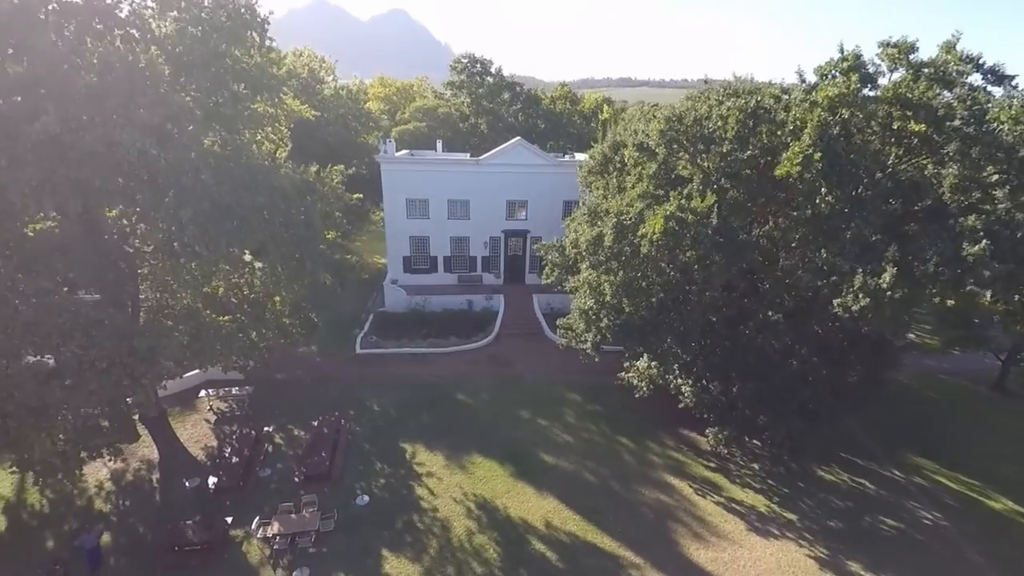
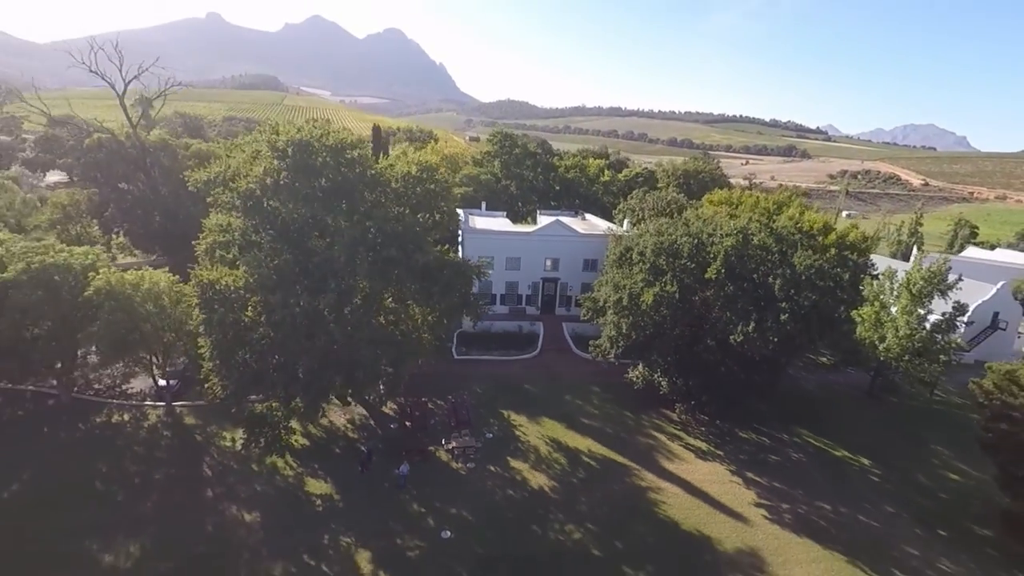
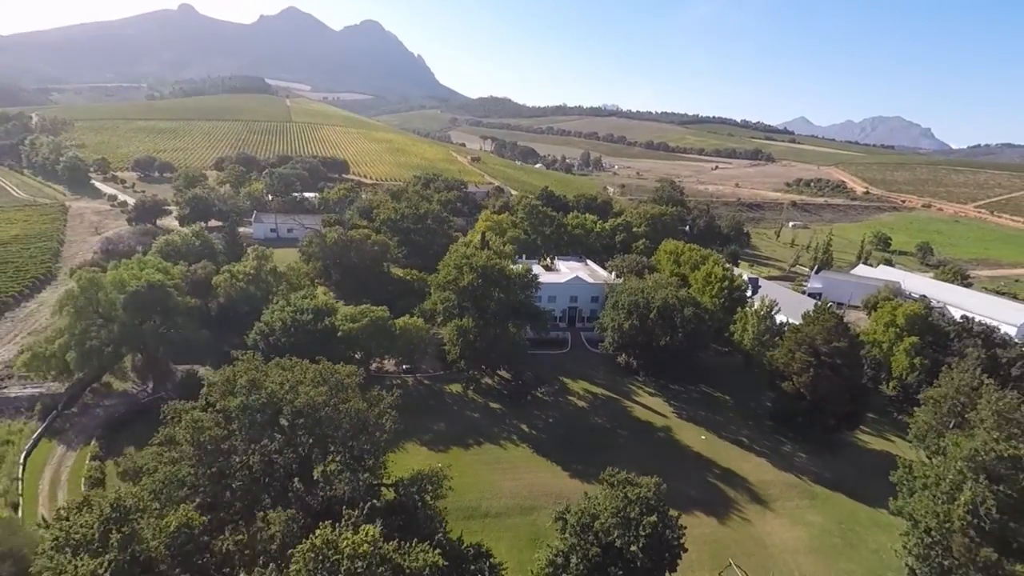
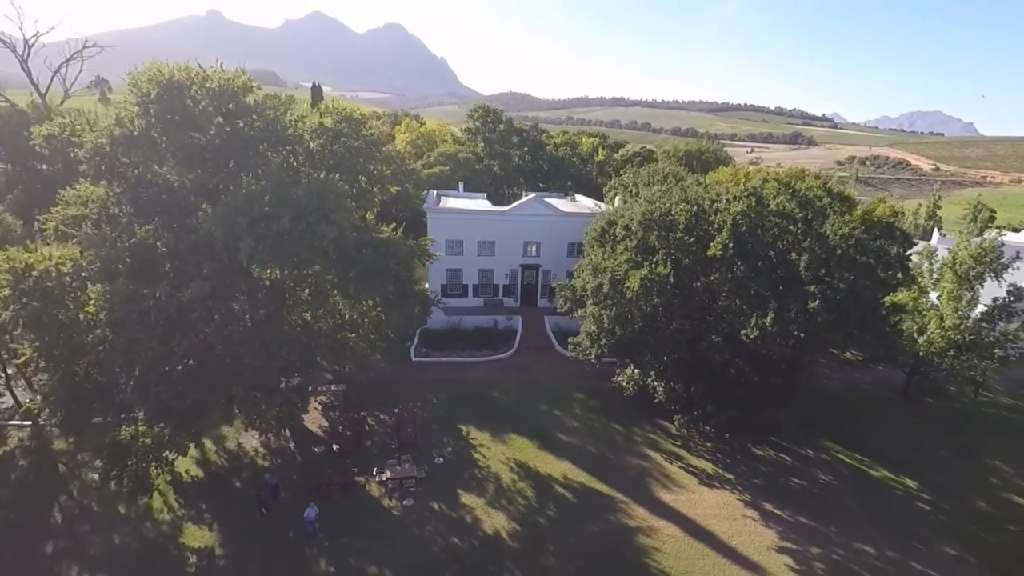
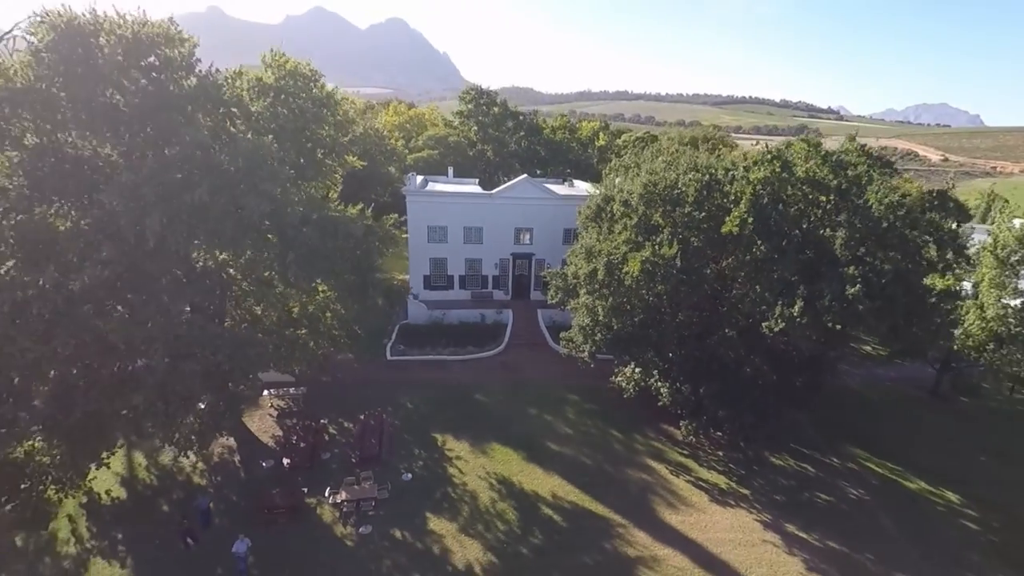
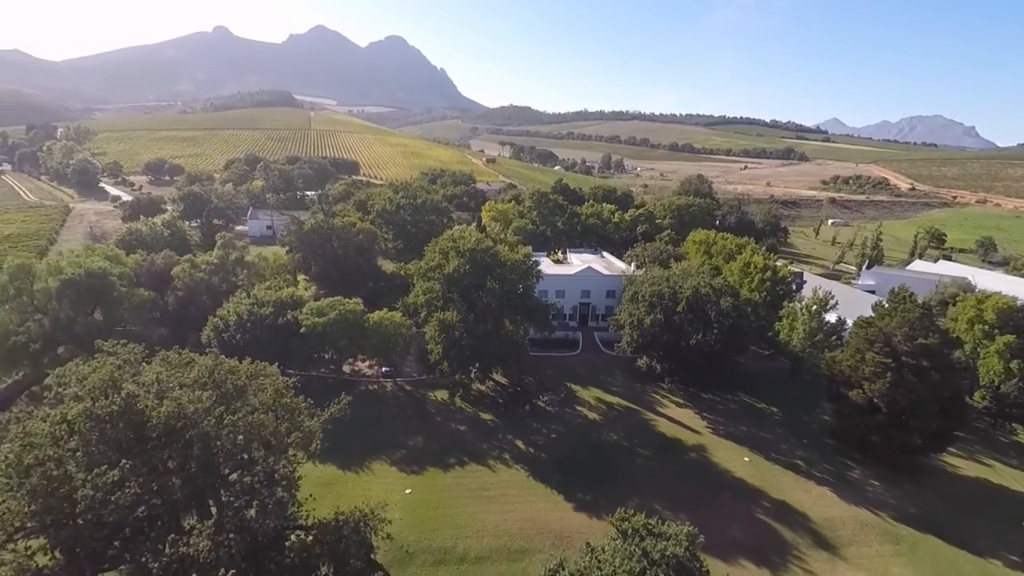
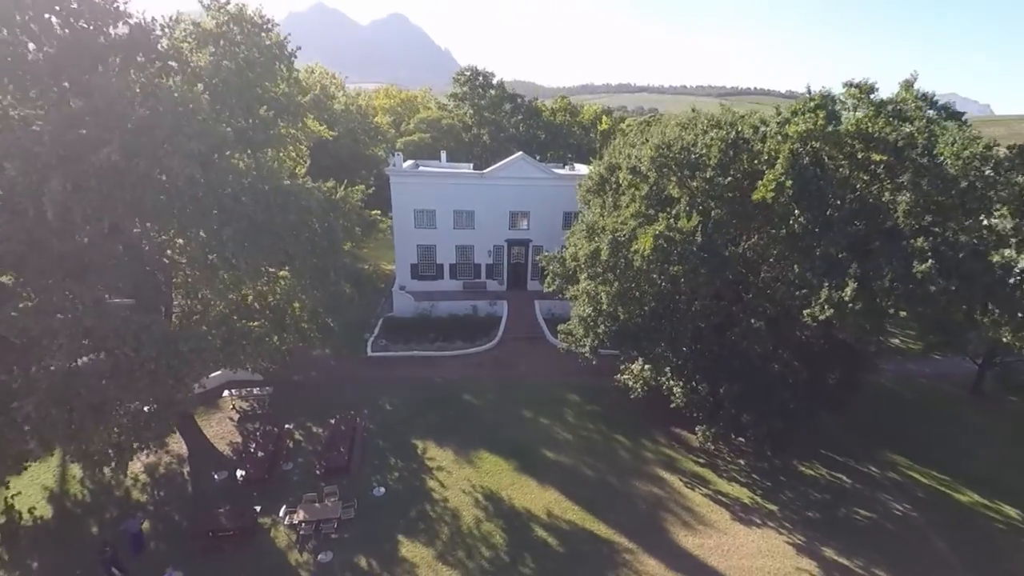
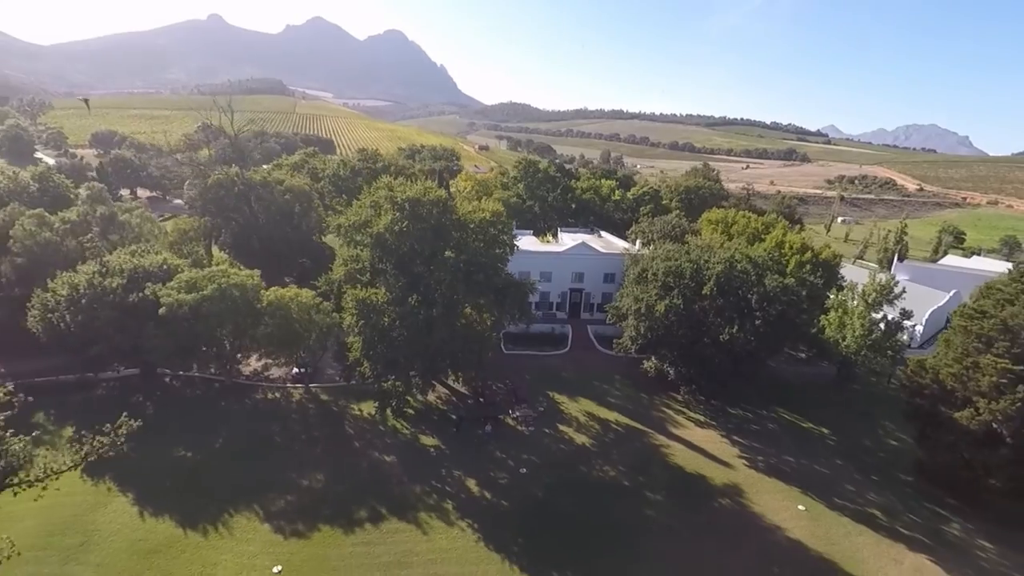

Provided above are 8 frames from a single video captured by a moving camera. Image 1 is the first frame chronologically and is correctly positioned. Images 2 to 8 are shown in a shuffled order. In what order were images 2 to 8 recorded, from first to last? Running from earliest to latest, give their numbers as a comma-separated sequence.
7, 5, 4, 2, 8, 6, 3
